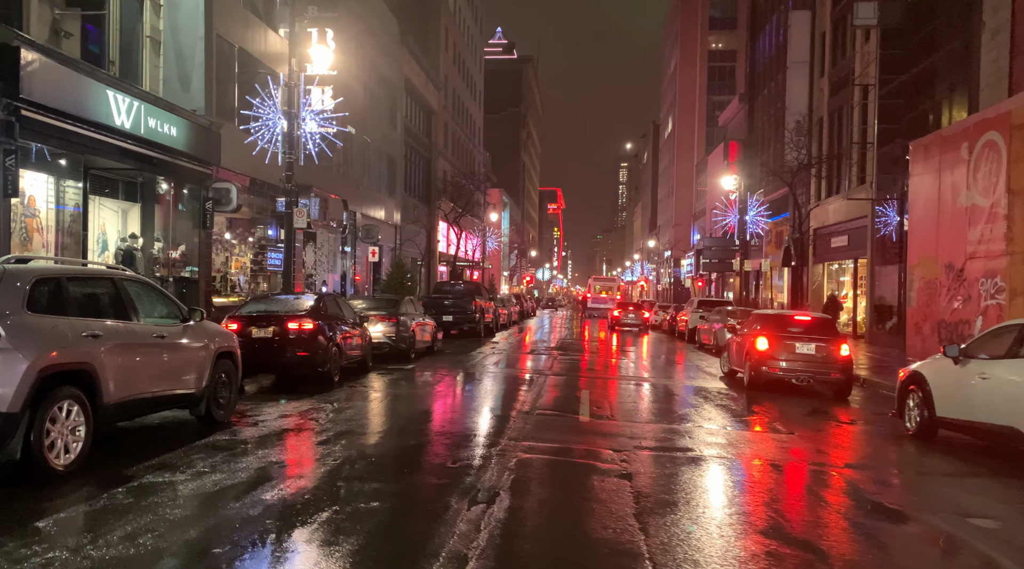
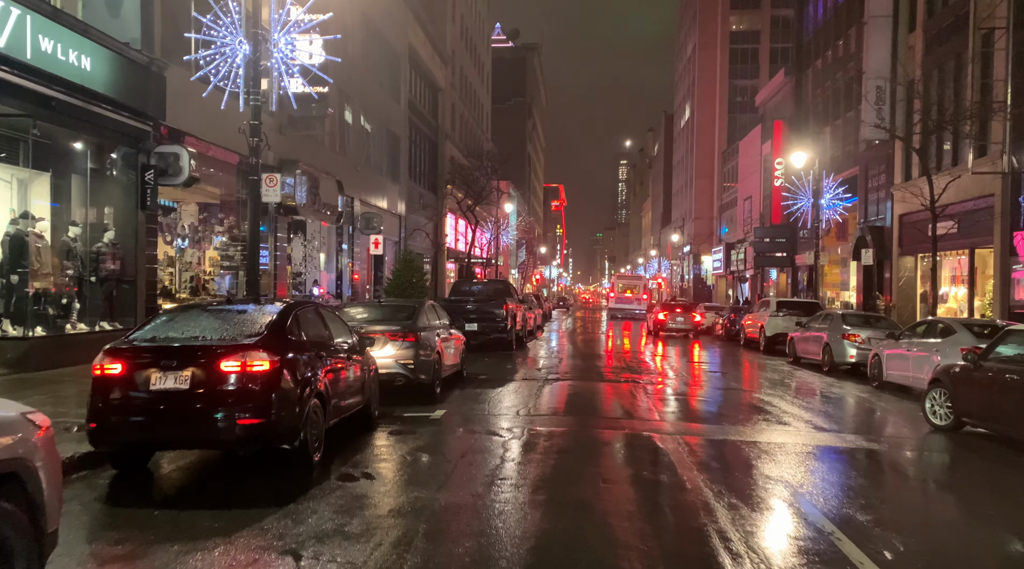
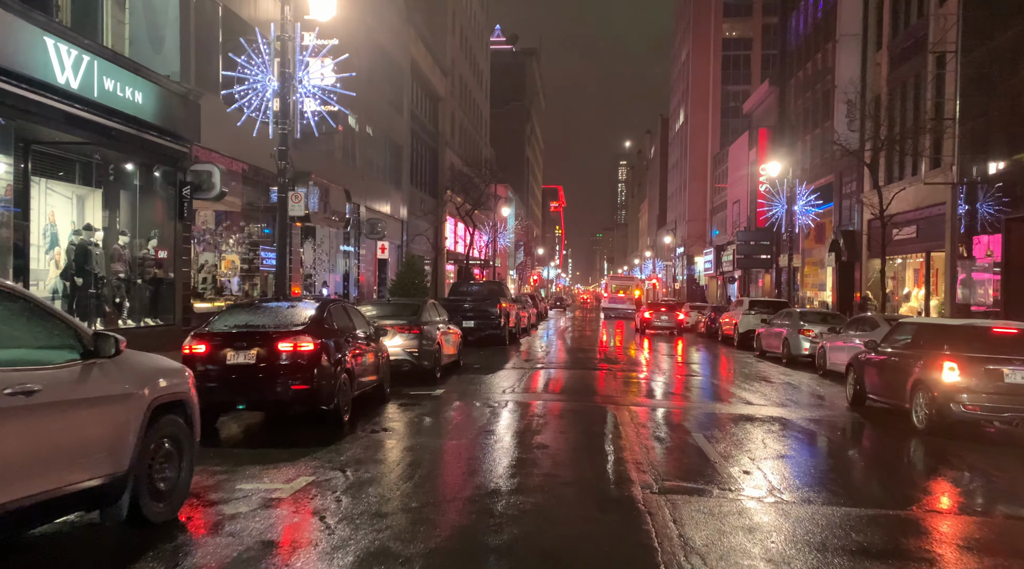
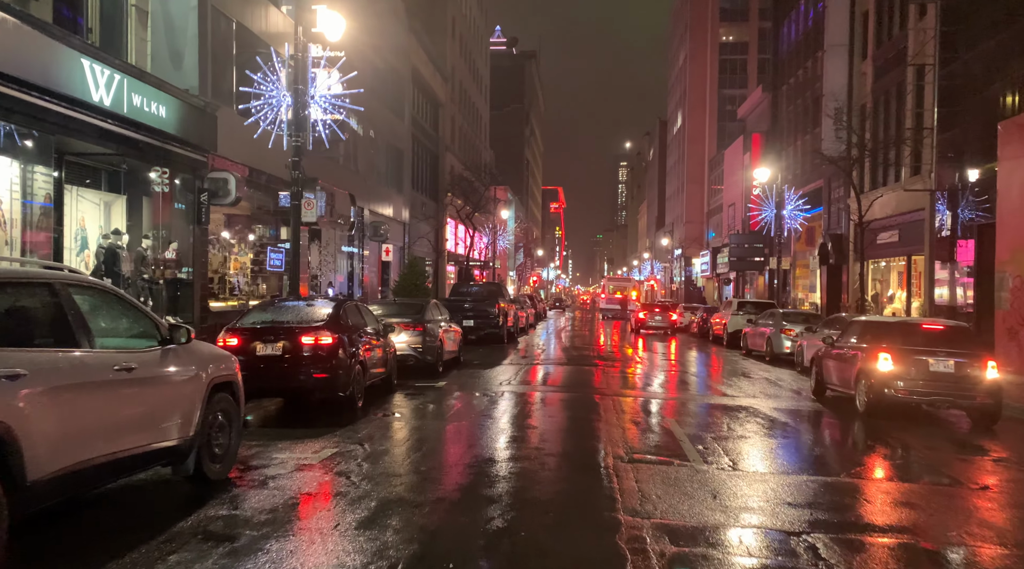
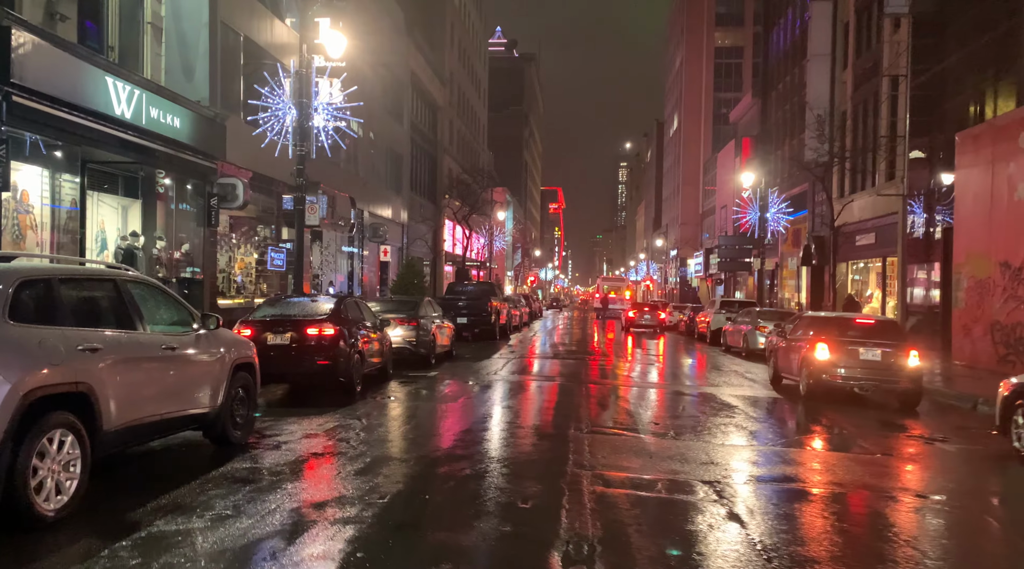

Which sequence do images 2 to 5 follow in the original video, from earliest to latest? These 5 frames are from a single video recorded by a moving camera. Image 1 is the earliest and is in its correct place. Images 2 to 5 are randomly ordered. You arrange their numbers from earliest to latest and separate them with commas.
5, 4, 3, 2
